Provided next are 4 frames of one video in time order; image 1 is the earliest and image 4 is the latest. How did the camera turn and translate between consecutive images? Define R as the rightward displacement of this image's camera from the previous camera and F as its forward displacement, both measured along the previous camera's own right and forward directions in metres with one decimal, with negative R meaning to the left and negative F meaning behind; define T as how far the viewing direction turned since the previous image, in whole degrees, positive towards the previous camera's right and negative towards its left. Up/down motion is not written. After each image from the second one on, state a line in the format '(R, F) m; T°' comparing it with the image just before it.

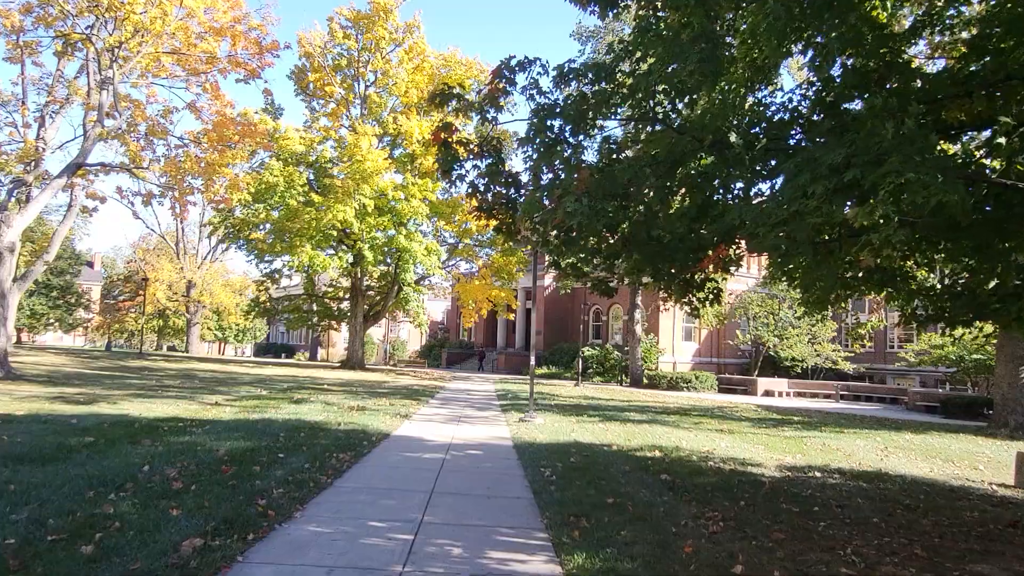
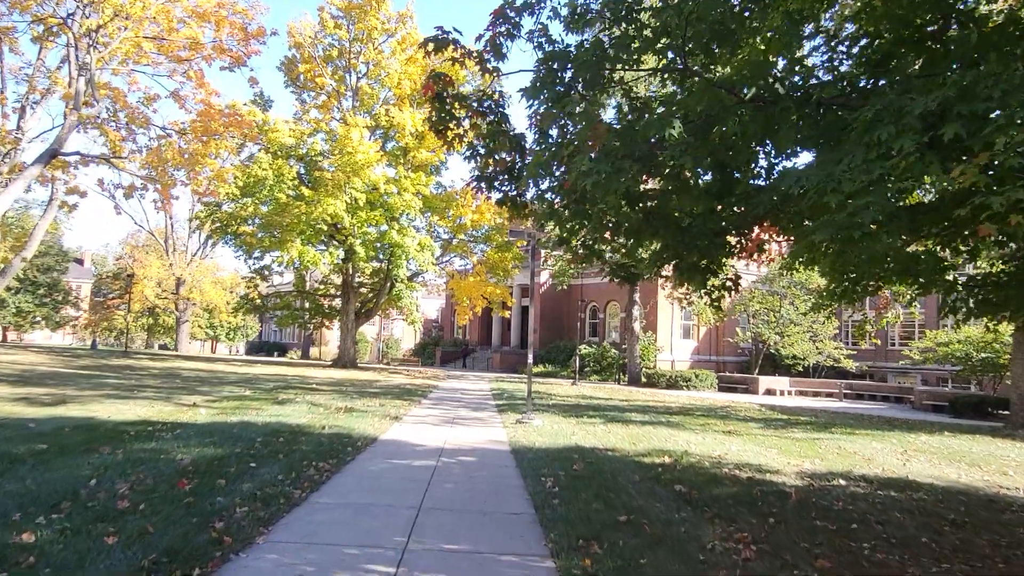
(0.0, +0.7) m; 0°
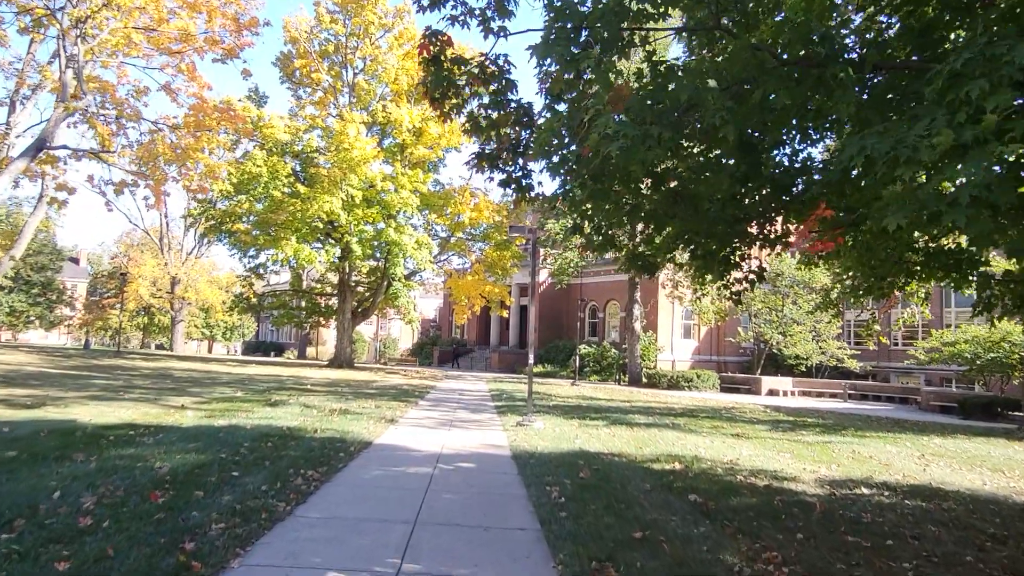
(0.0, +0.5) m; 0°
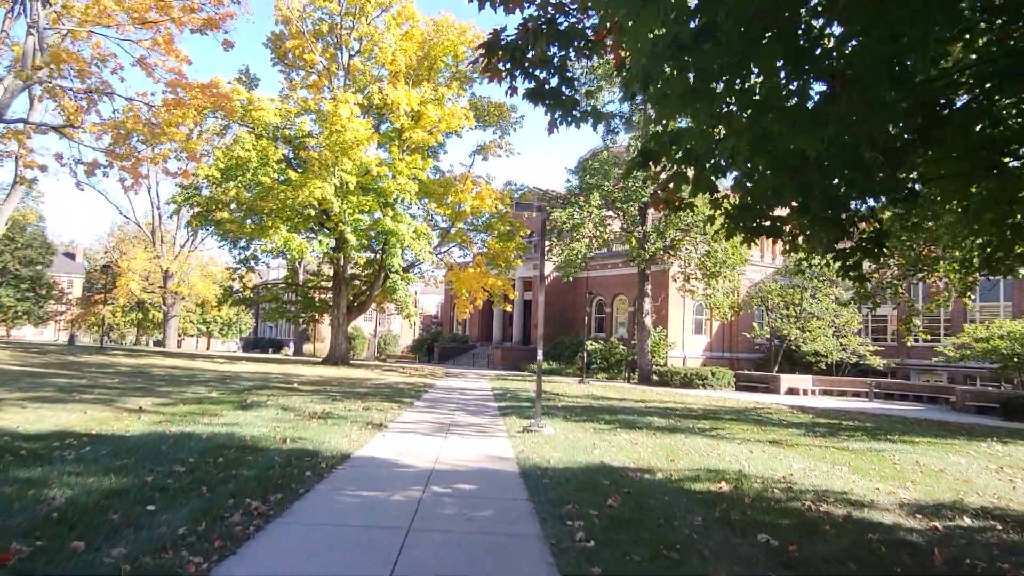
(-0.1, +1.6) m; 0°
